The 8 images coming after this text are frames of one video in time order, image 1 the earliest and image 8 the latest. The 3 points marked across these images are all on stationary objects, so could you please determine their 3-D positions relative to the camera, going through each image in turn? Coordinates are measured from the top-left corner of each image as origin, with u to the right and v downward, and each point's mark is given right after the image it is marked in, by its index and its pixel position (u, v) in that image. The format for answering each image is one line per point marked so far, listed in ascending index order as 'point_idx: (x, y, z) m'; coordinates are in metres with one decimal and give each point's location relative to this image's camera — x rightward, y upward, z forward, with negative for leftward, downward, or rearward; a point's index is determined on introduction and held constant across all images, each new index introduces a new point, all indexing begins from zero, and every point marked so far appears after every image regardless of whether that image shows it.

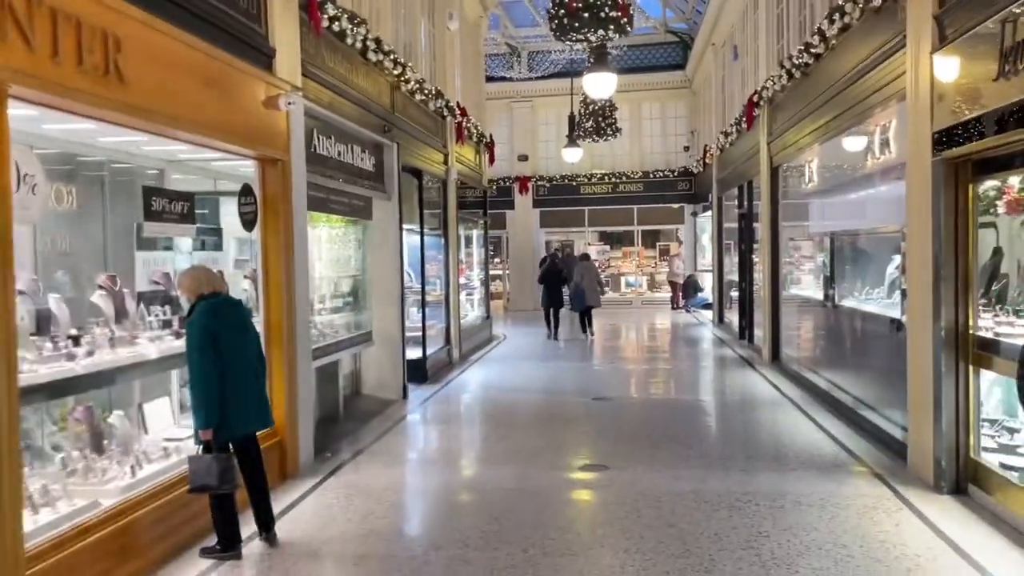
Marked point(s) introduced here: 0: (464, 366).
0: (-0.6, -1.0, +9.7) m
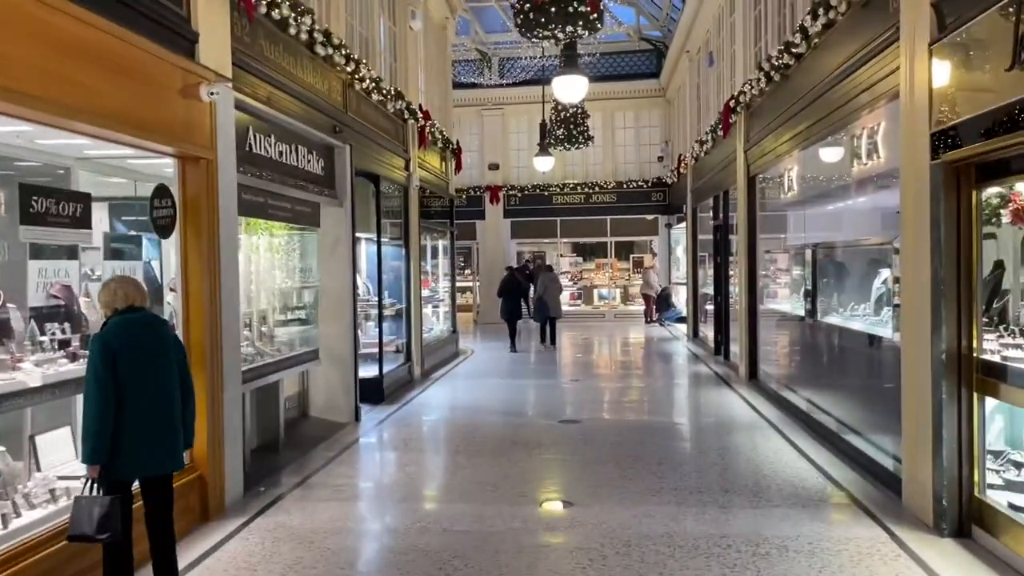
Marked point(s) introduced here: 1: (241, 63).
0: (-1.0, -1.1, +9.2) m
1: (-1.7, +1.4, +4.9) m
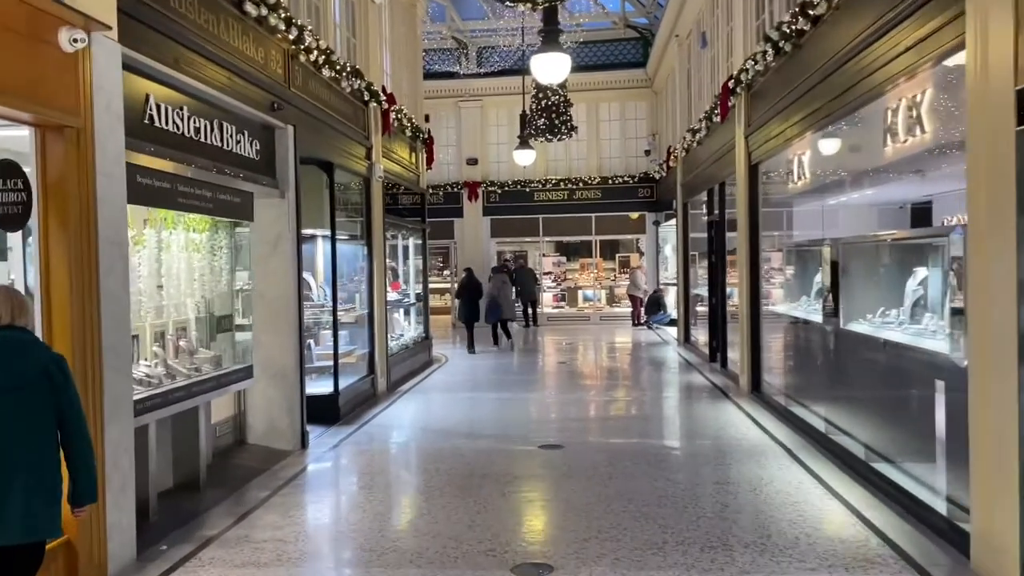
0: (-1.3, -1.1, +8.2) m
1: (-1.8, +1.3, +3.9) m
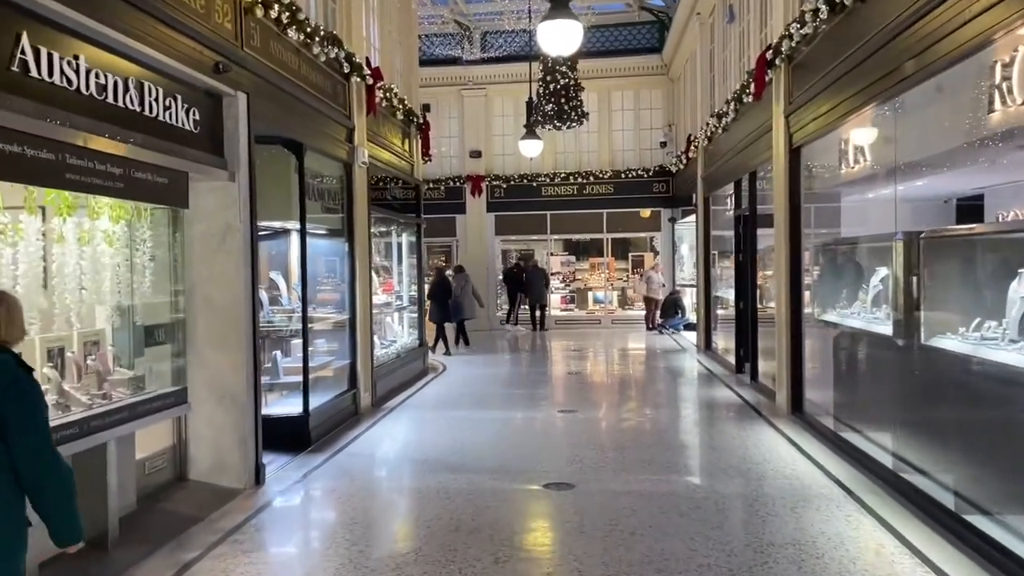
0: (-1.2, -1.2, +7.1) m
1: (-1.9, +1.3, +2.8) m
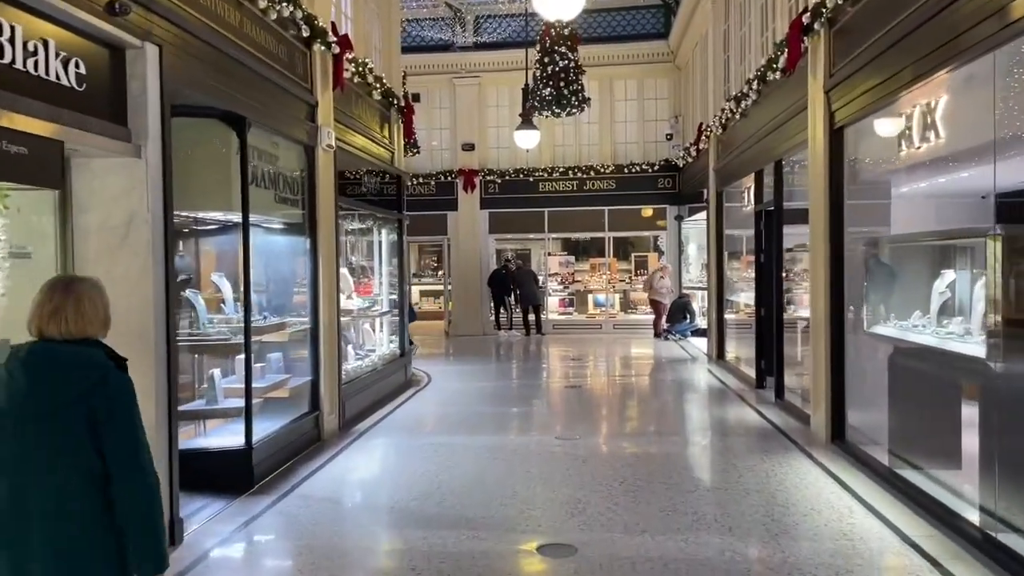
0: (-1.3, -1.2, +6.1) m
1: (-1.9, +1.3, +1.8) m
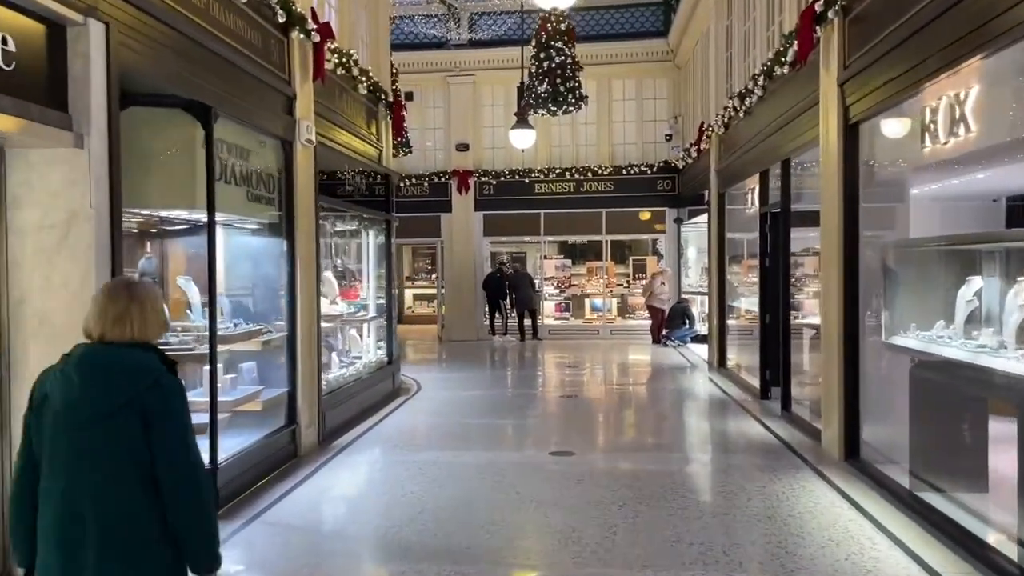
0: (-1.4, -1.2, +5.7) m
1: (-2.0, +1.3, +1.4) m
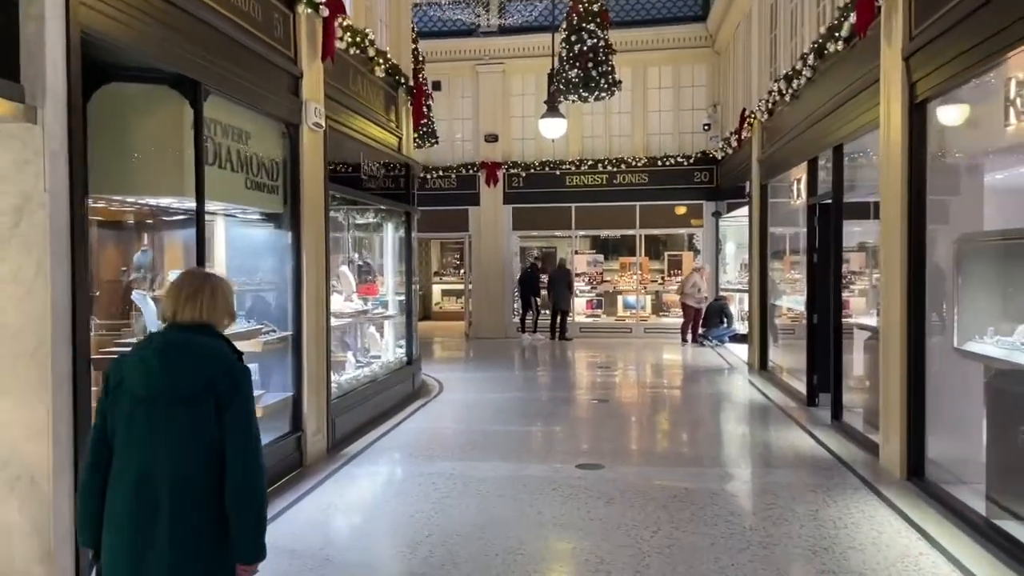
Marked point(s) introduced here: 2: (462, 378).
0: (-1.2, -1.2, +5.3) m
1: (-2.0, +1.3, +1.0) m
2: (-0.6, -1.1, +10.0) m
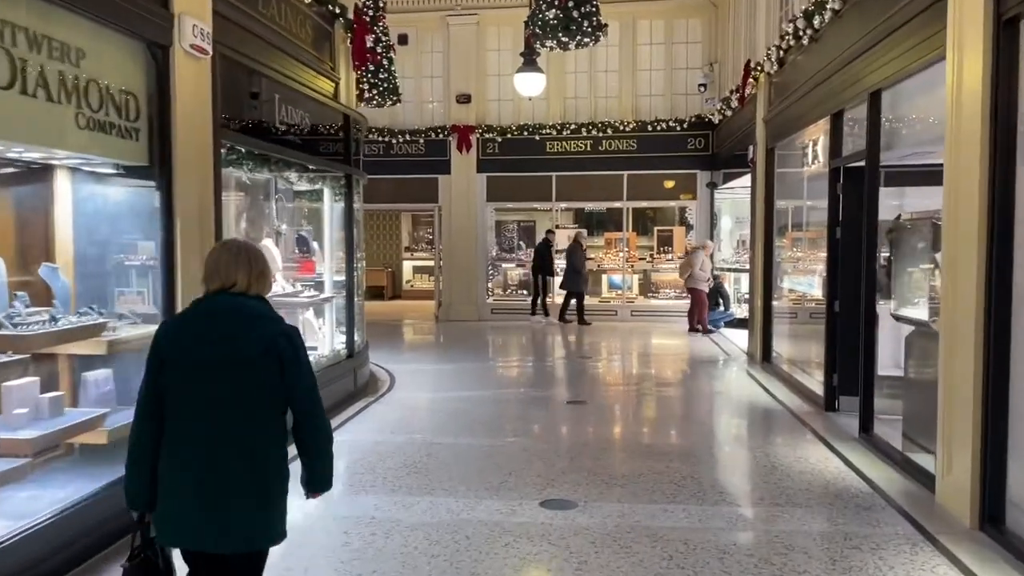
0: (-1.5, -1.1, +4.0) m
1: (-2.2, +1.3, -0.4) m
2: (-1.0, -0.9, +8.7) m
